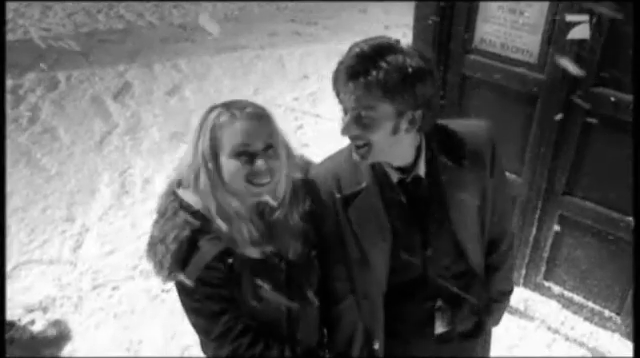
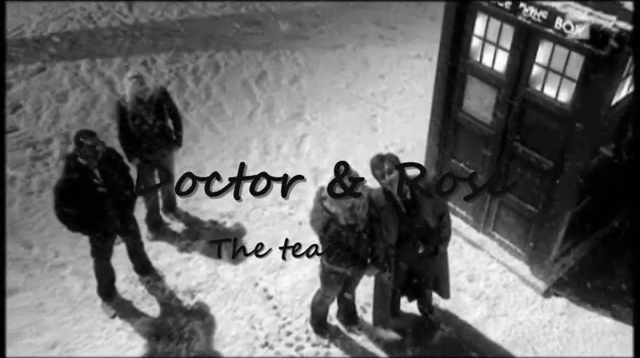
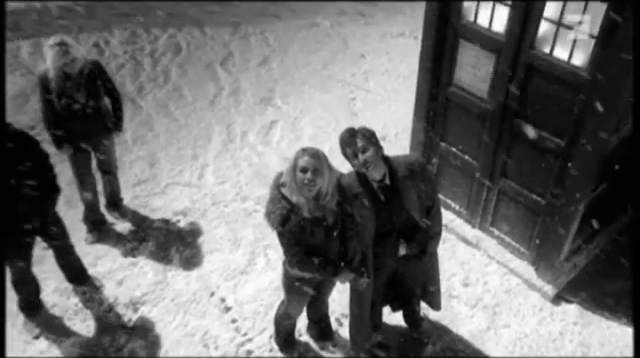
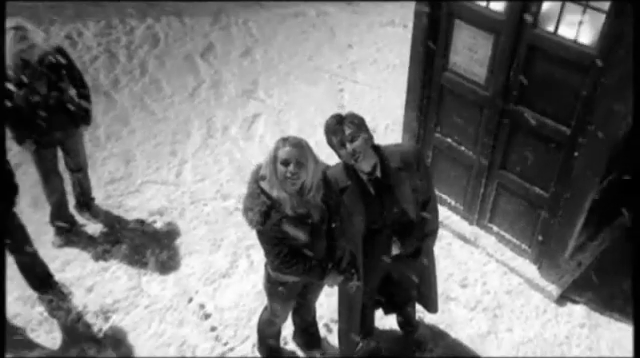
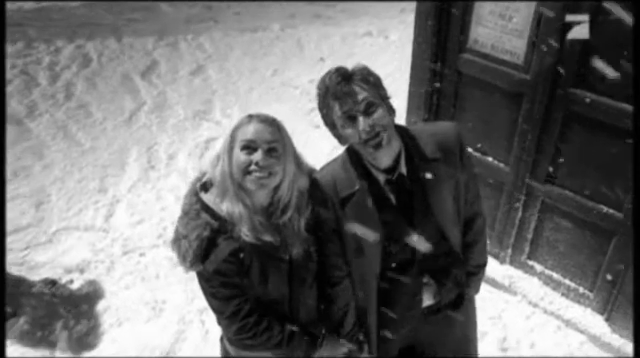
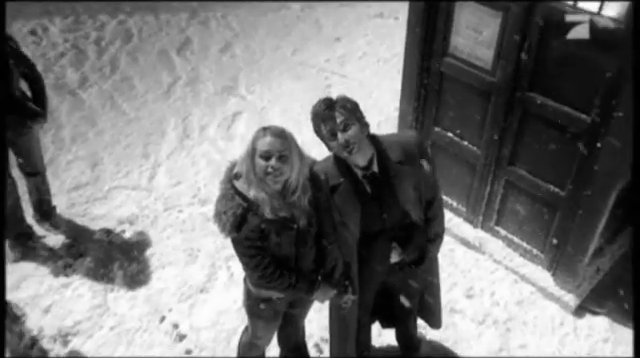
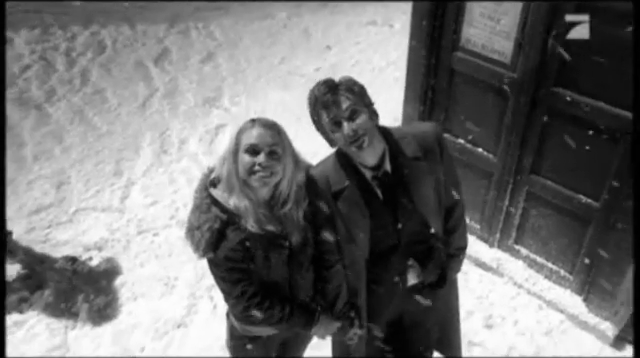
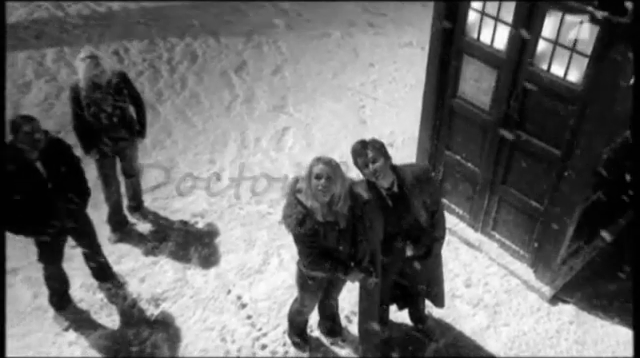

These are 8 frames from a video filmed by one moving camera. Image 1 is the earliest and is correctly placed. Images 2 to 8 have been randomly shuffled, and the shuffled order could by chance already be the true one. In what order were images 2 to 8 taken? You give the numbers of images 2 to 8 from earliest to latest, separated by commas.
5, 7, 6, 4, 3, 8, 2
